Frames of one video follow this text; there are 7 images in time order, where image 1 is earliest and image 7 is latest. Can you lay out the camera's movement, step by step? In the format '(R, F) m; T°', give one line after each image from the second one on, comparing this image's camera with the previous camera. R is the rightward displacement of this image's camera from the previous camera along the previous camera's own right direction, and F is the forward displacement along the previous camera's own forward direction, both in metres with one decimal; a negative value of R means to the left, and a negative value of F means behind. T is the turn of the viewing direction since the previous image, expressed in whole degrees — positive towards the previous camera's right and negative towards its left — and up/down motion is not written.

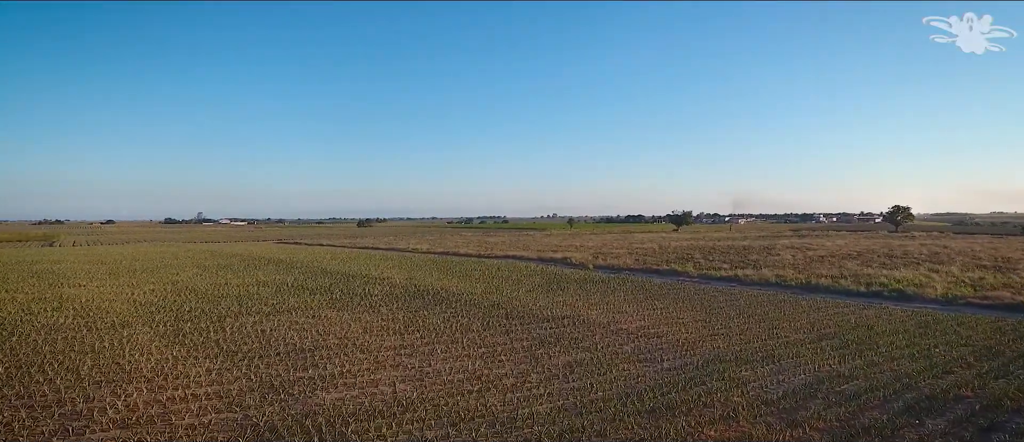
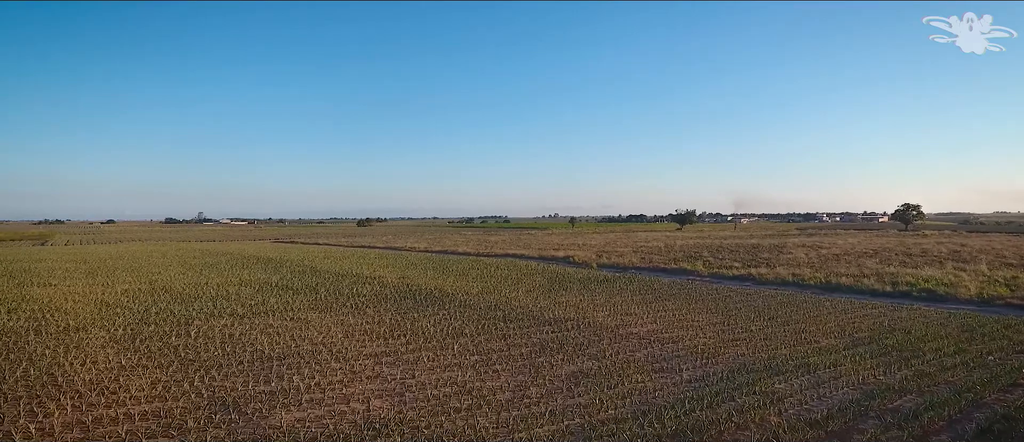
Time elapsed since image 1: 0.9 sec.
(+0.1, +1.6) m; 0°
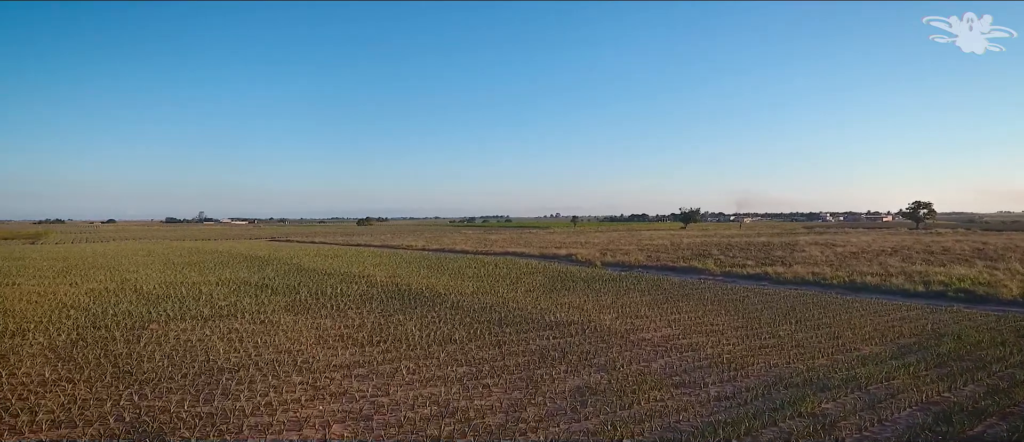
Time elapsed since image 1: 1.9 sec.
(+0.1, +1.7) m; 0°
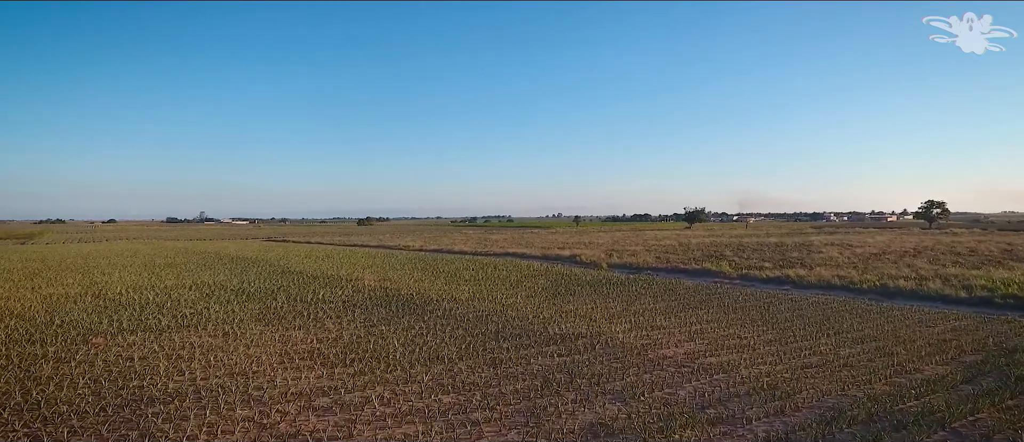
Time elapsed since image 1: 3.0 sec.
(+0.1, +1.8) m; 0°
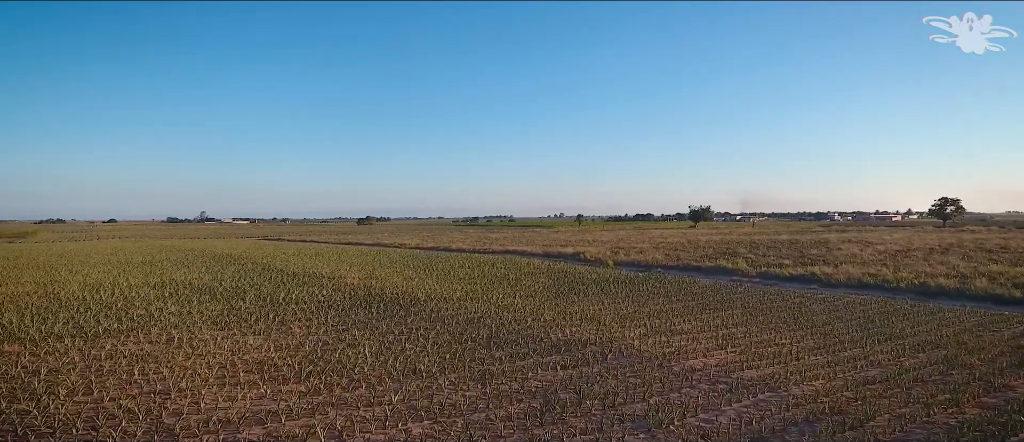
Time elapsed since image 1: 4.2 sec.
(+0.1, +2.0) m; 0°
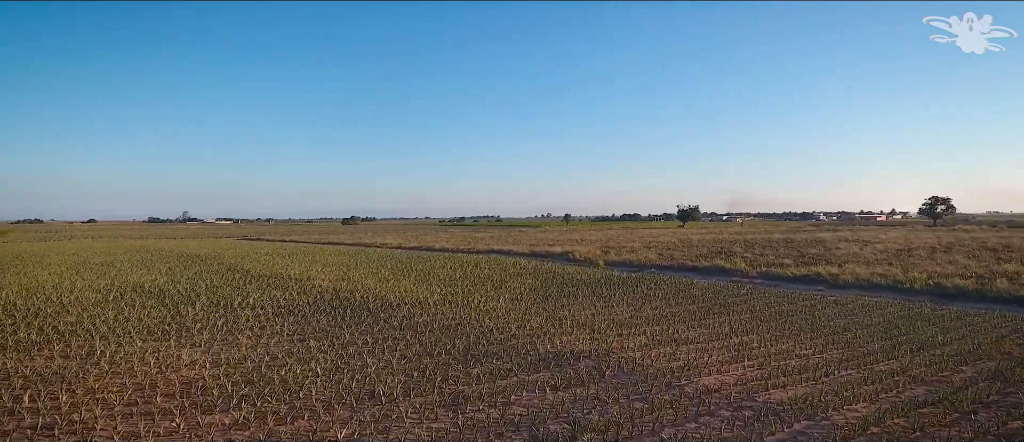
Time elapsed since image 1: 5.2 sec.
(+0.1, +1.5) m; +1°
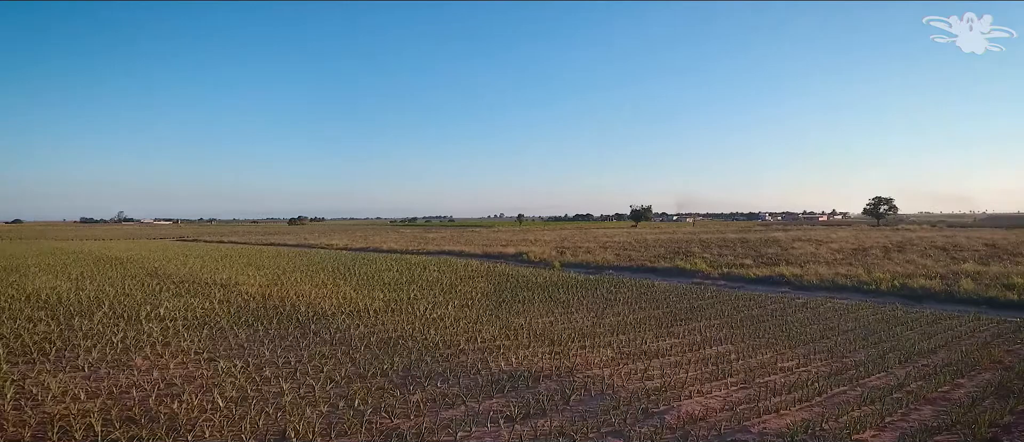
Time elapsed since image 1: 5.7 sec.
(+0.1, +1.4) m; +5°
